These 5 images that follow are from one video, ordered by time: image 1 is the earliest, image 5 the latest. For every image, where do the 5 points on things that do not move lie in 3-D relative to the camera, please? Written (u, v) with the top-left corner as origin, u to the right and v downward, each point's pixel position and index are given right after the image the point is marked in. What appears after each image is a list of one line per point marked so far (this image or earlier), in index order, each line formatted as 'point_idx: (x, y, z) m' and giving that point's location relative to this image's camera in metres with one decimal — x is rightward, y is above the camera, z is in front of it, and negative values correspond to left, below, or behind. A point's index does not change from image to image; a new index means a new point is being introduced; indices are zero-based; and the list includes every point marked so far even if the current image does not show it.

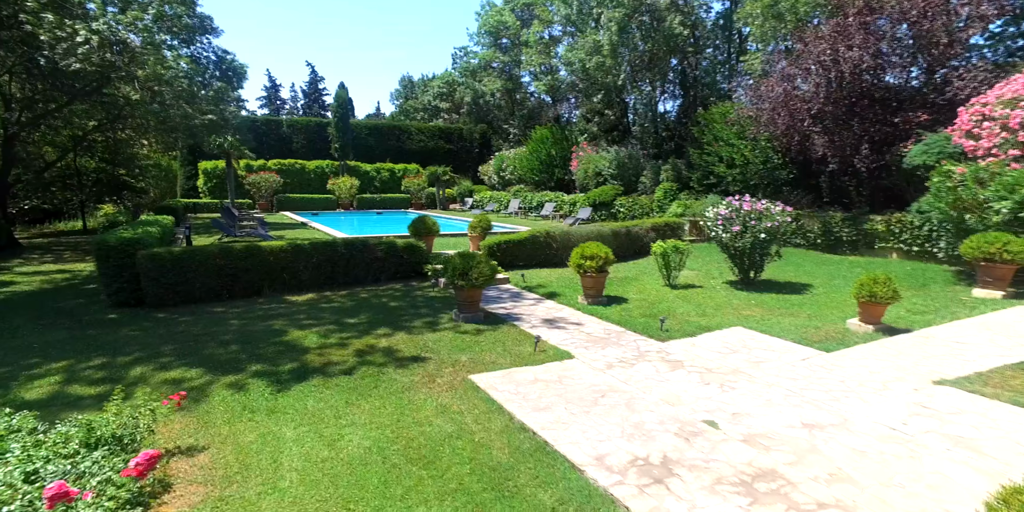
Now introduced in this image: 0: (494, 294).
0: (-0.3, -0.6, +8.6) m
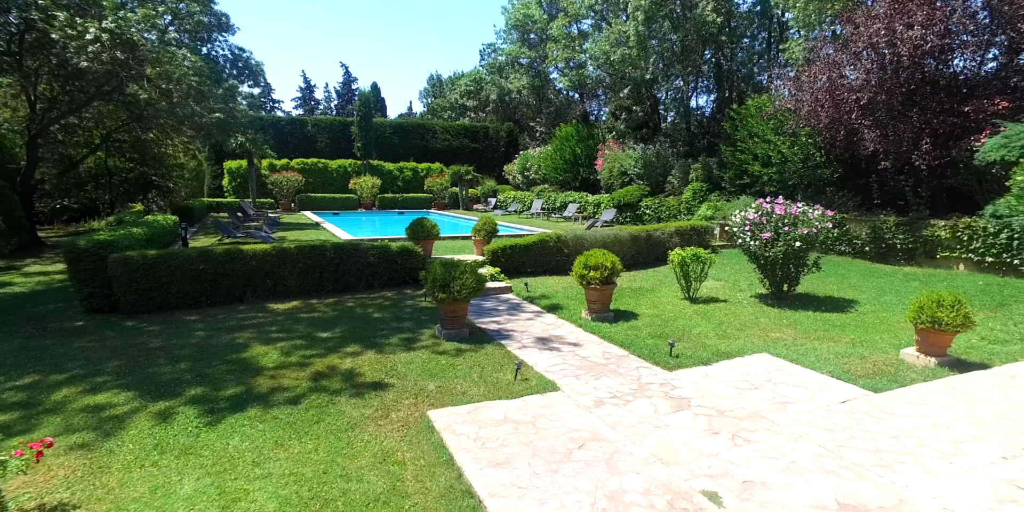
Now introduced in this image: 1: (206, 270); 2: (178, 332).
0: (-0.3, -0.7, +7.8) m
1: (-4.3, -0.2, +7.6) m
2: (-3.9, -0.9, +6.4) m
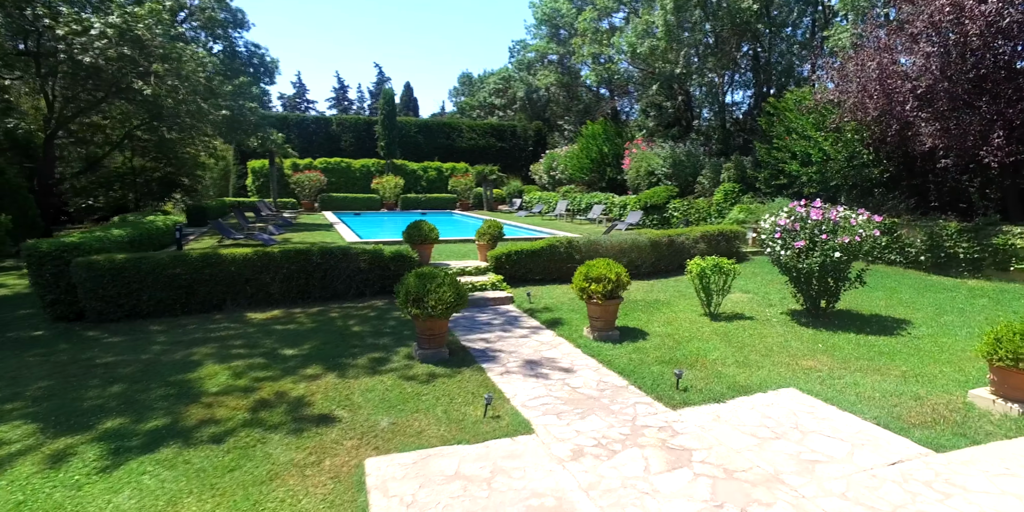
0: (-0.4, -0.8, +7.0) m
1: (-4.3, -0.3, +7.1) m
2: (-4.0, -1.0, +5.9) m
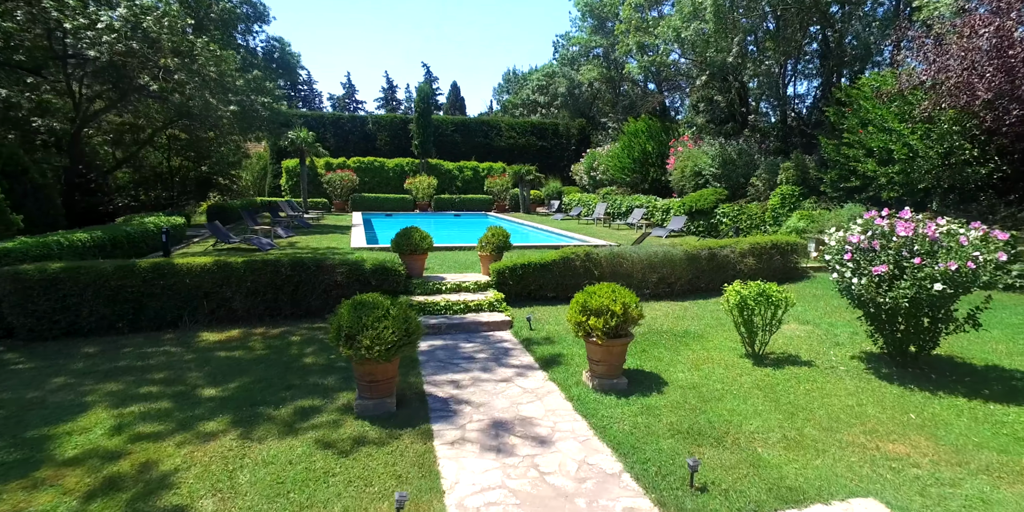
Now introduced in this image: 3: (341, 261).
0: (-0.5, -1.0, +5.7) m
1: (-4.4, -0.4, +6.2) m
2: (-4.2, -1.1, +5.0) m
3: (-2.2, -0.1, +7.0) m
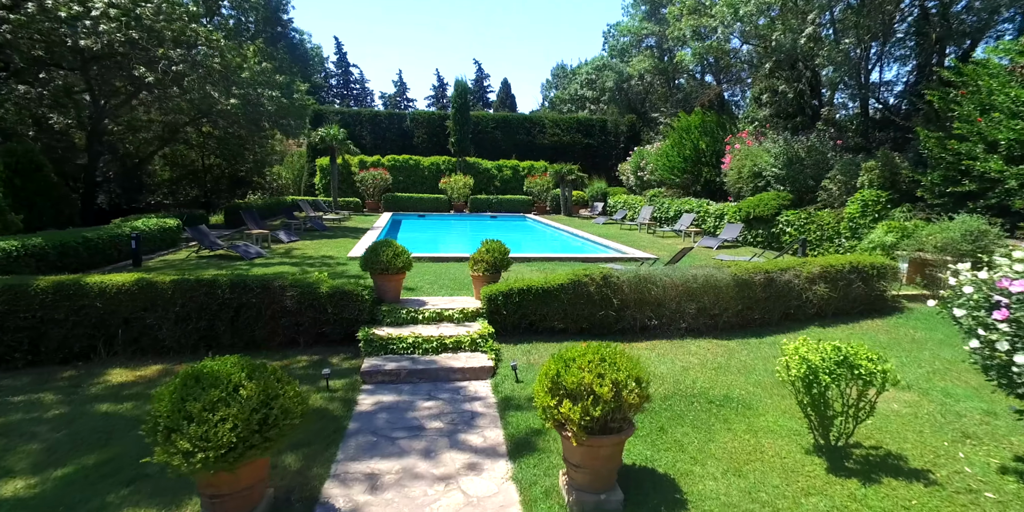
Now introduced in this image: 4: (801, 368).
0: (-0.7, -1.2, +4.2) m
1: (-4.5, -0.5, +5.0) m
2: (-4.5, -1.2, +3.8) m
3: (-2.3, -0.3, +5.6) m
4: (+1.7, -0.7, +3.3) m
